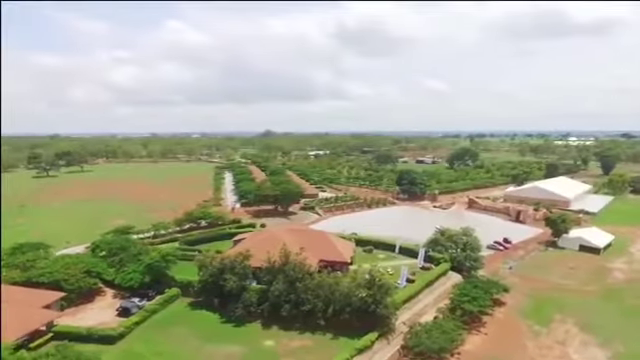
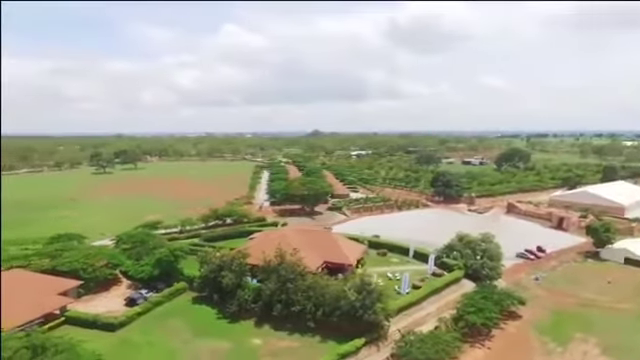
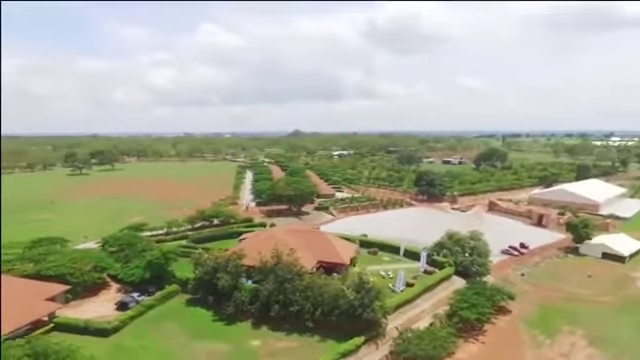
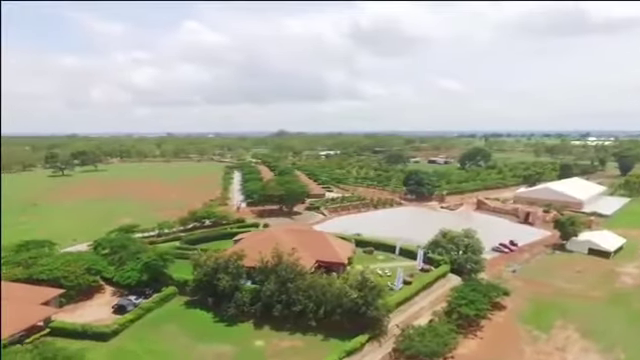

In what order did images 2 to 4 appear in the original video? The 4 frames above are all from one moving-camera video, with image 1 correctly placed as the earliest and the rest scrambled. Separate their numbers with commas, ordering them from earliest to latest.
4, 3, 2
